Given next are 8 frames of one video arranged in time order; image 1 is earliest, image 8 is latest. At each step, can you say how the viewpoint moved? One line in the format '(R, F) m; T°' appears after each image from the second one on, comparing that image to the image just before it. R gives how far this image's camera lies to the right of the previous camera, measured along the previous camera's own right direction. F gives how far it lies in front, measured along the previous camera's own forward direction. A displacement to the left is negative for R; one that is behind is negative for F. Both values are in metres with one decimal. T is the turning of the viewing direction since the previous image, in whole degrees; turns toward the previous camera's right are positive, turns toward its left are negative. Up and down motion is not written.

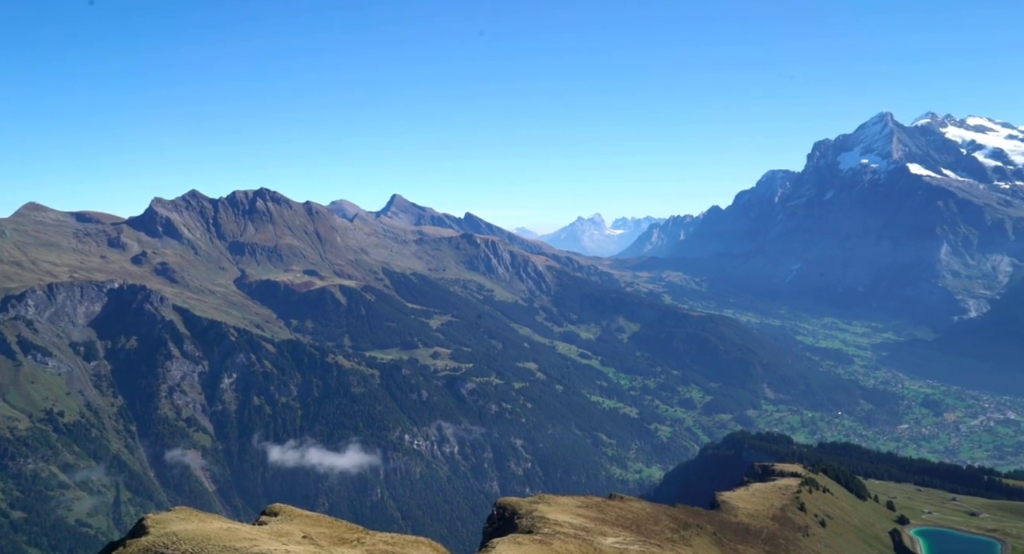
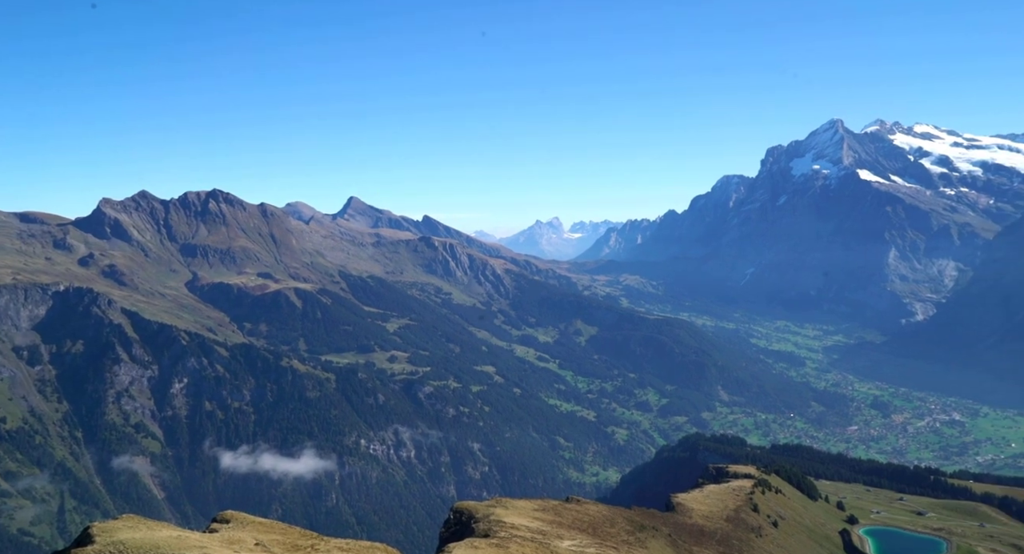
(+2.0, -0.9) m; +2°
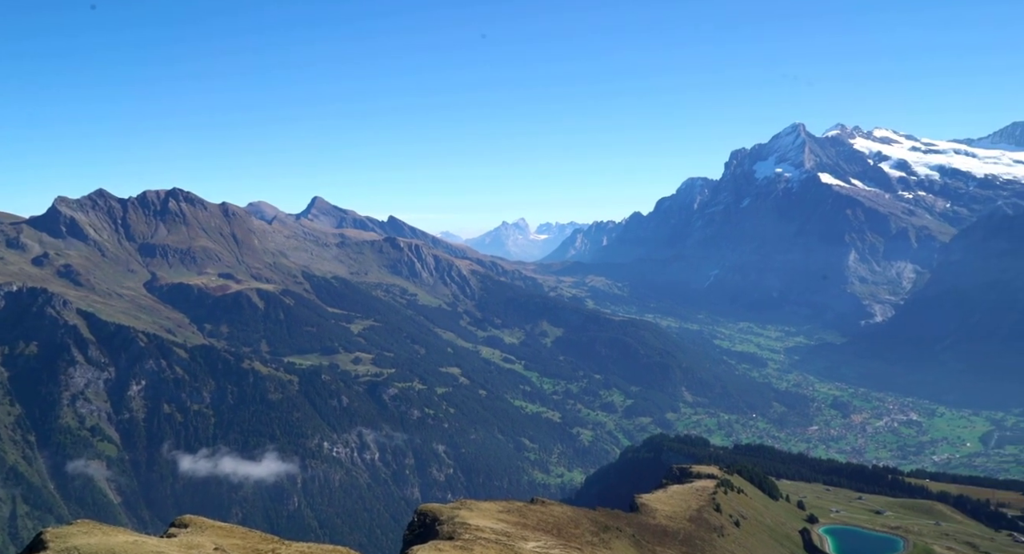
(+1.7, +0.2) m; +2°
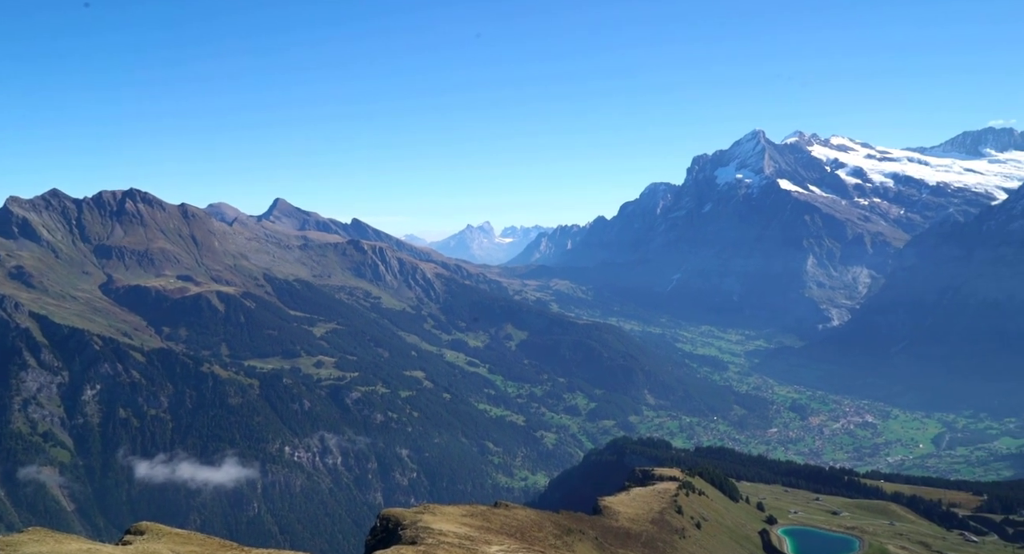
(+2.4, -1.0) m; +2°
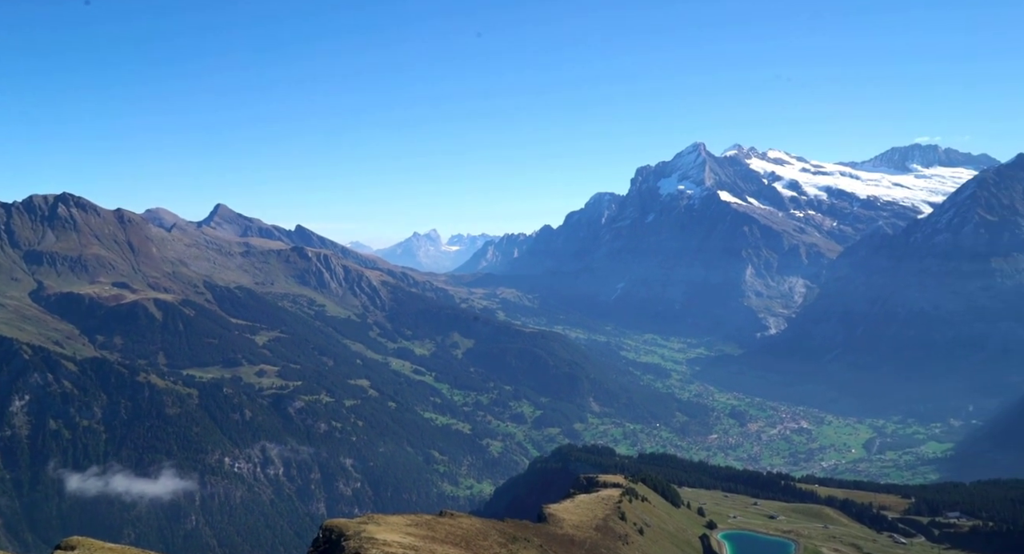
(+2.2, -4.3) m; +3°
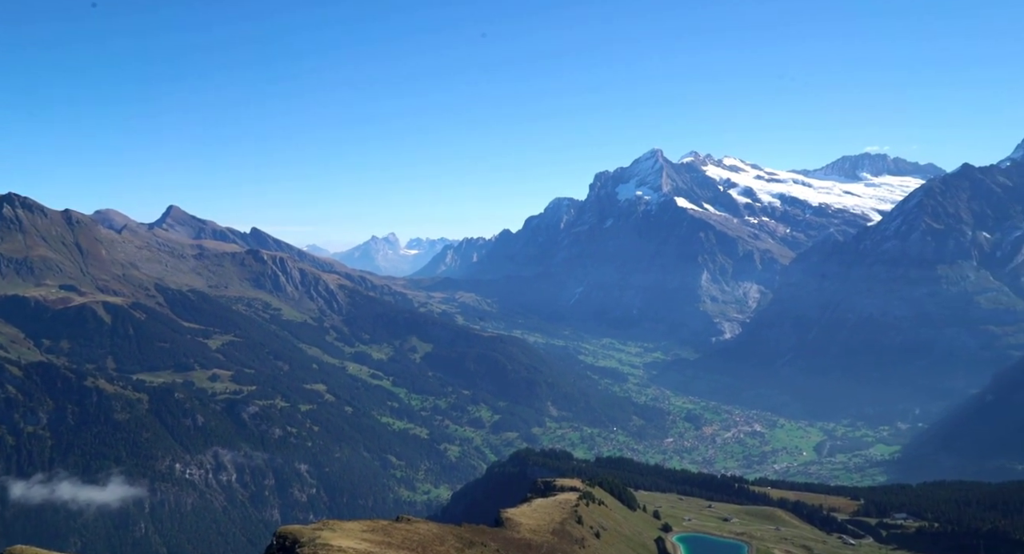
(+1.8, -0.4) m; +2°
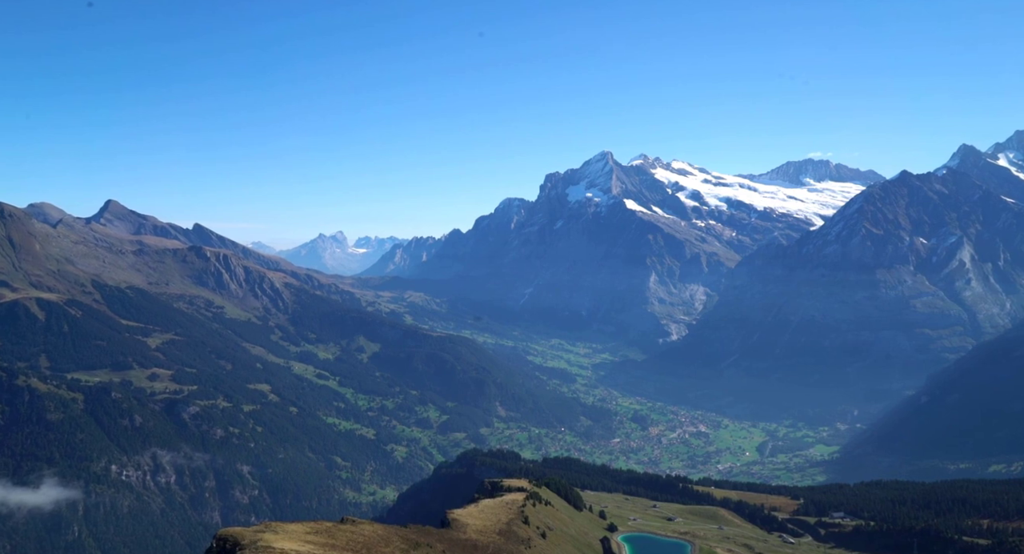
(+1.9, +1.3) m; +3°
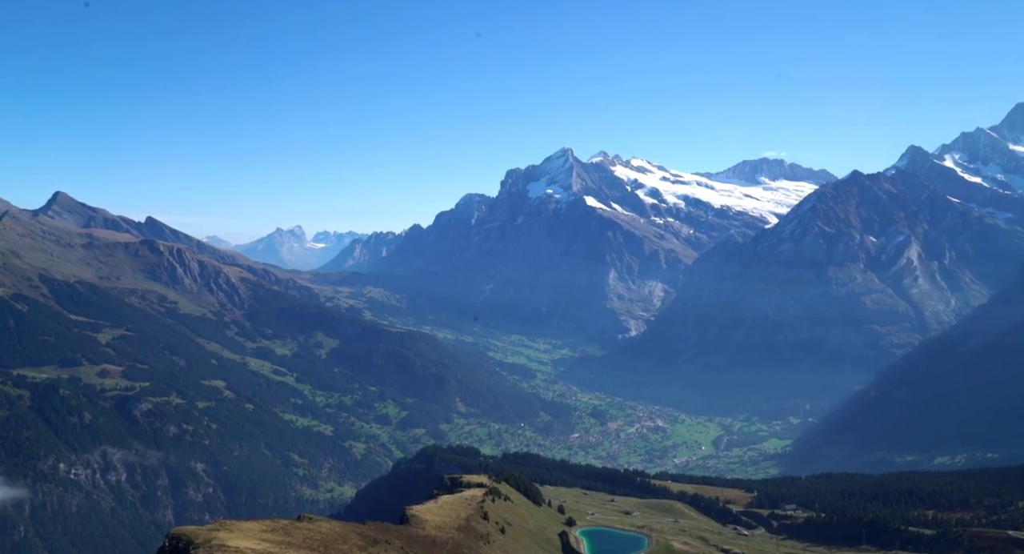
(+2.0, +0.8) m; +2°
